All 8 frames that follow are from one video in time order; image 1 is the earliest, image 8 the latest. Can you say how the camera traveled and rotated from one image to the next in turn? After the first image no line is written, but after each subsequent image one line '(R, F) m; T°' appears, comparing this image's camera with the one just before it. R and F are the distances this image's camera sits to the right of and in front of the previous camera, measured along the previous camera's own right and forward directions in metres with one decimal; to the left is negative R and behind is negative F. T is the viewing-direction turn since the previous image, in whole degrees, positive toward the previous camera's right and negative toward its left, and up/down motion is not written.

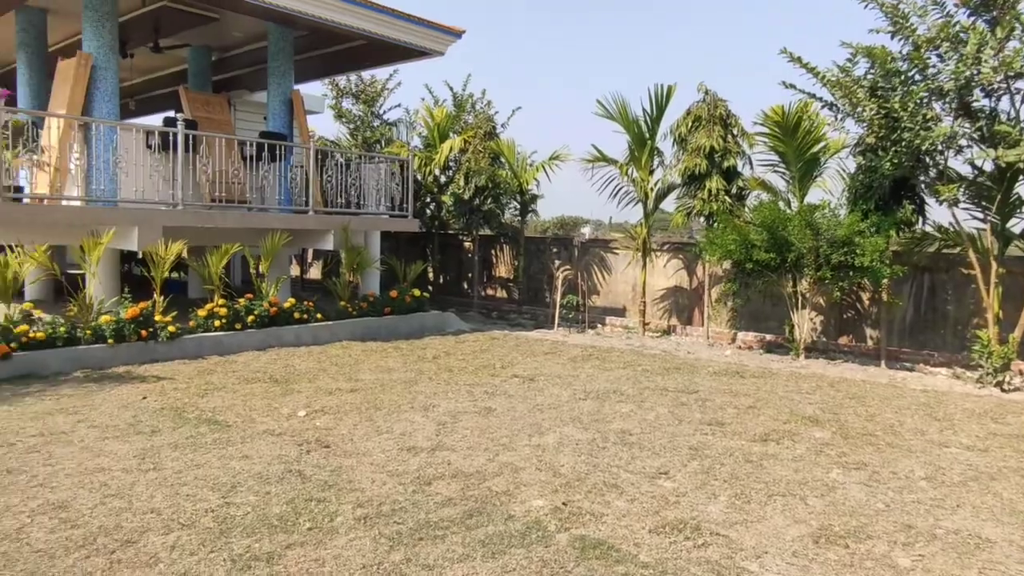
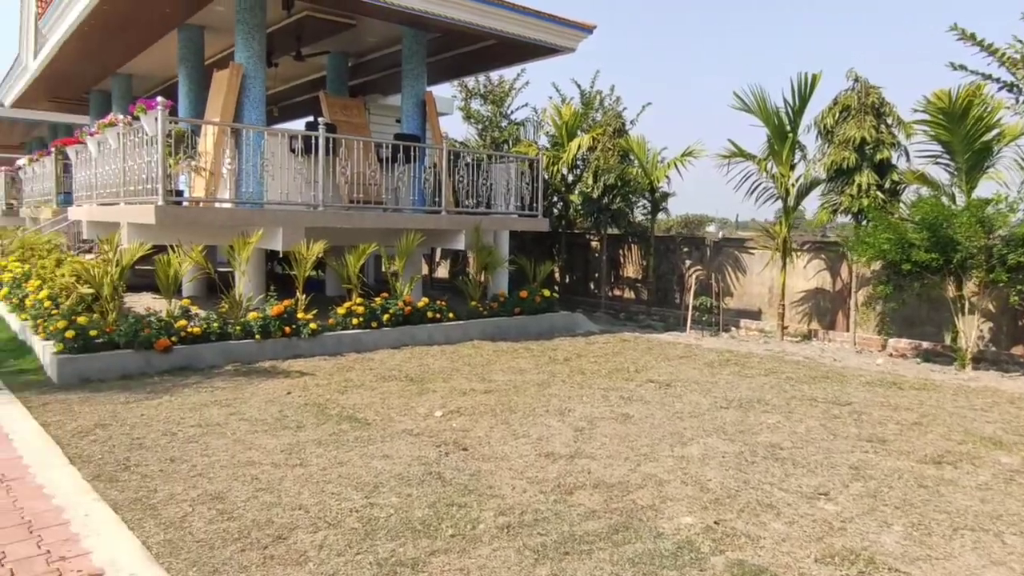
(-0.1, +0.2) m; -9°
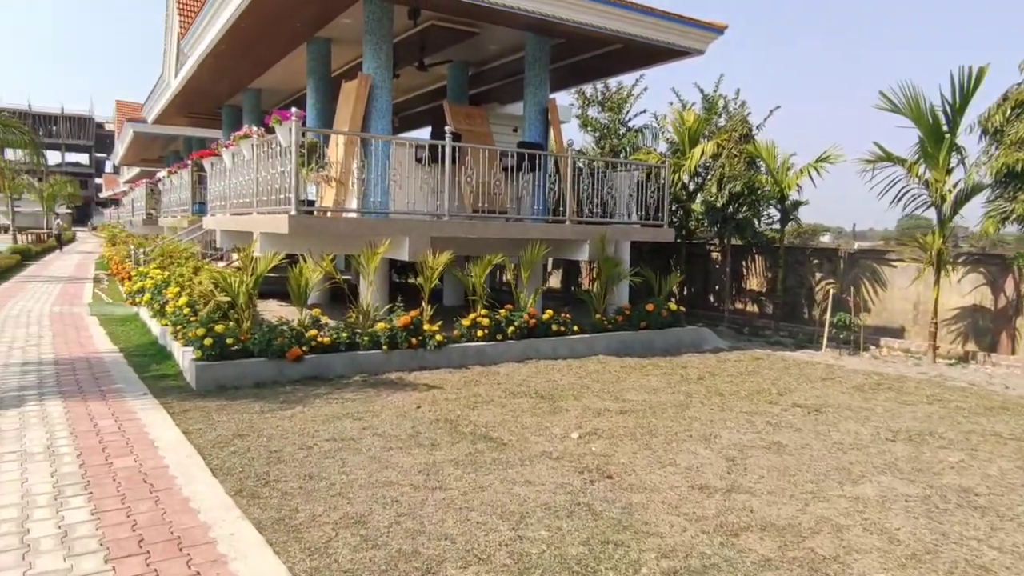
(-0.3, +0.3) m; -8°
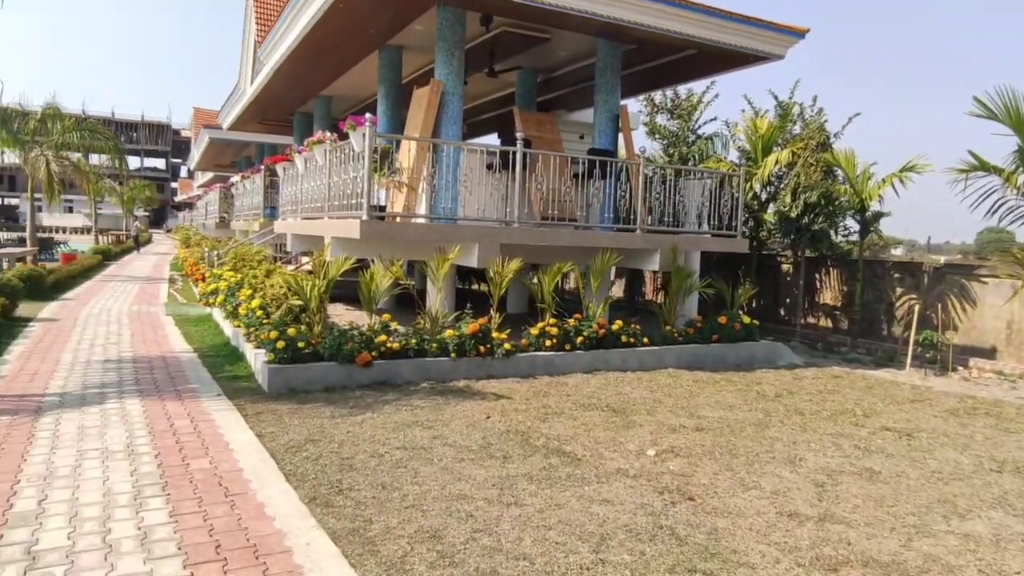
(-0.1, +0.1) m; -4°
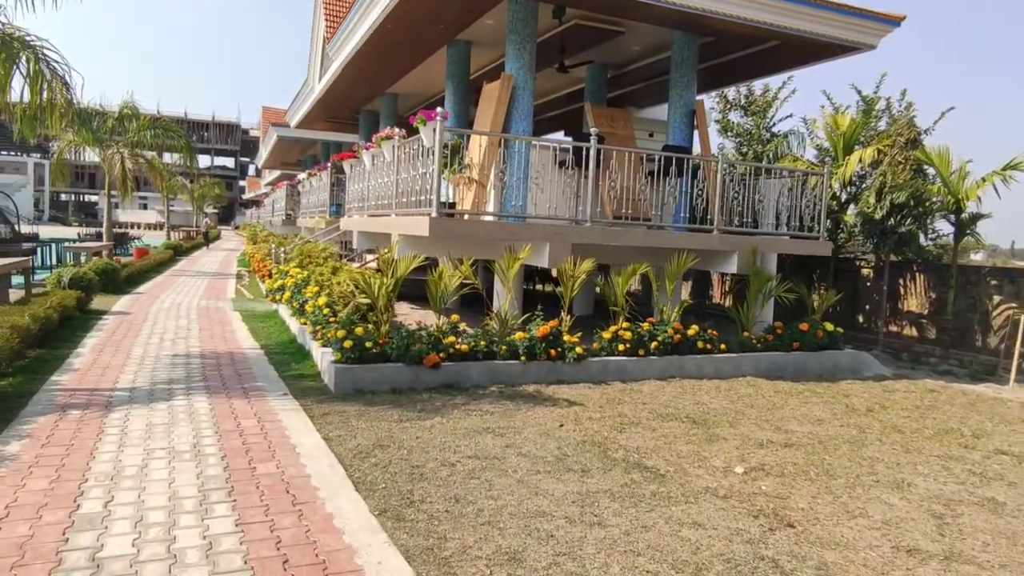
(-0.1, +0.3) m; -4°
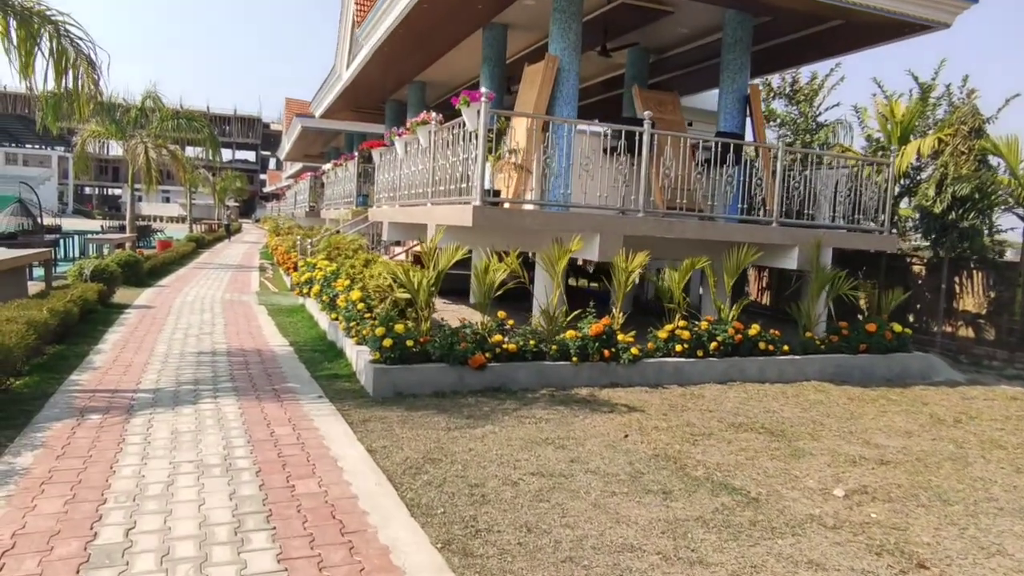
(-0.3, +0.6) m; -1°
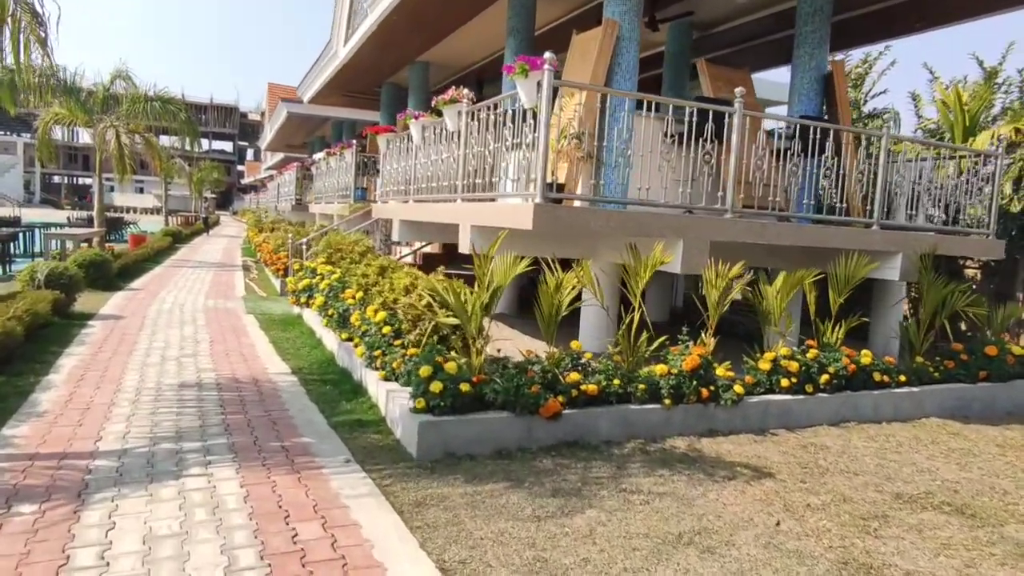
(-0.7, +1.5) m; +2°
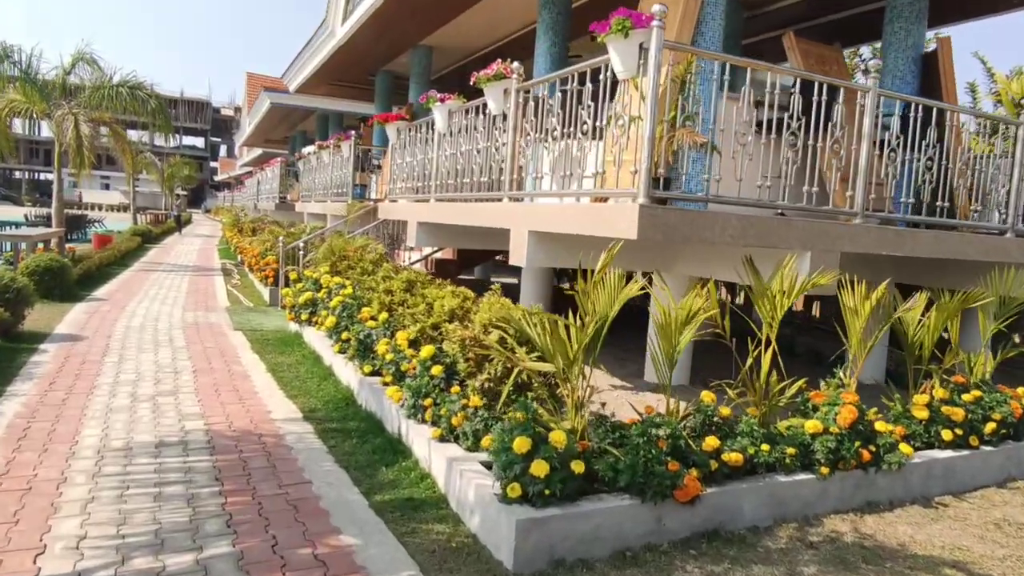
(-0.7, +1.4) m; +2°
